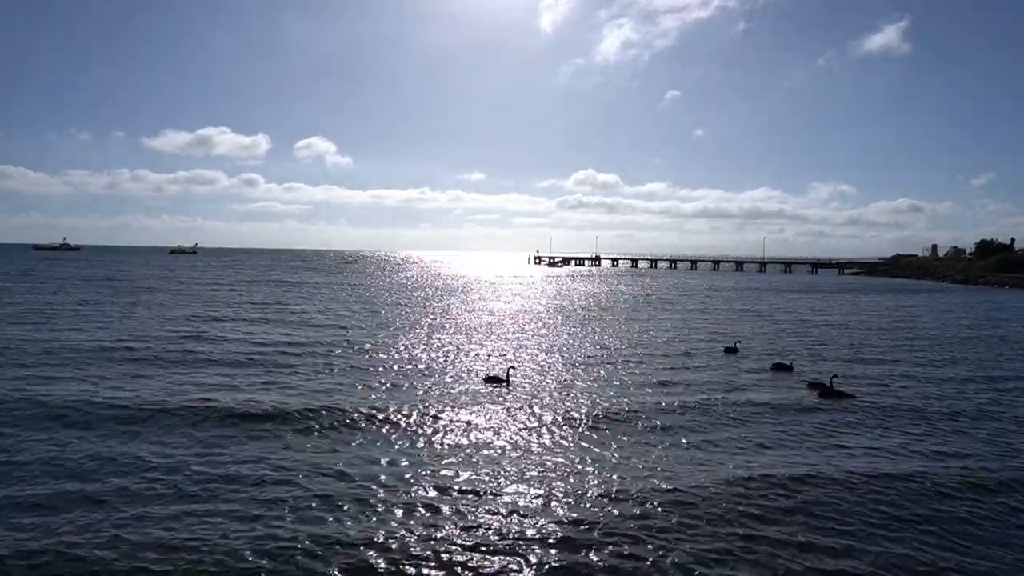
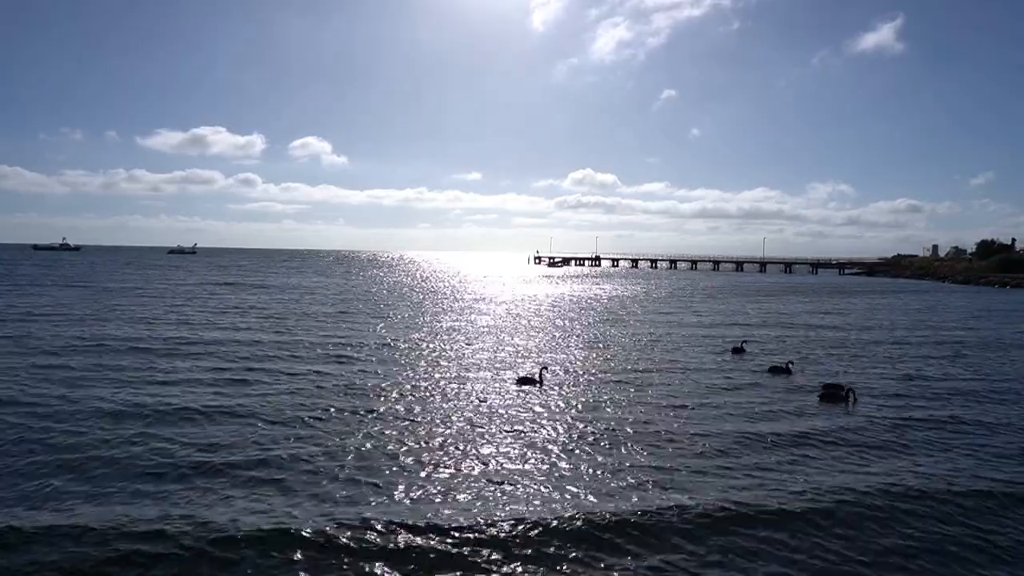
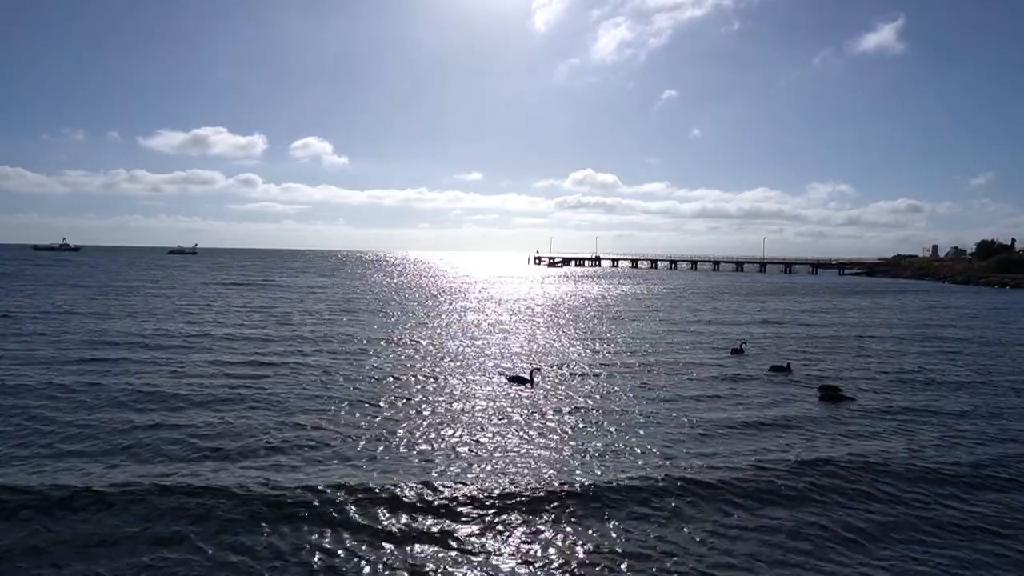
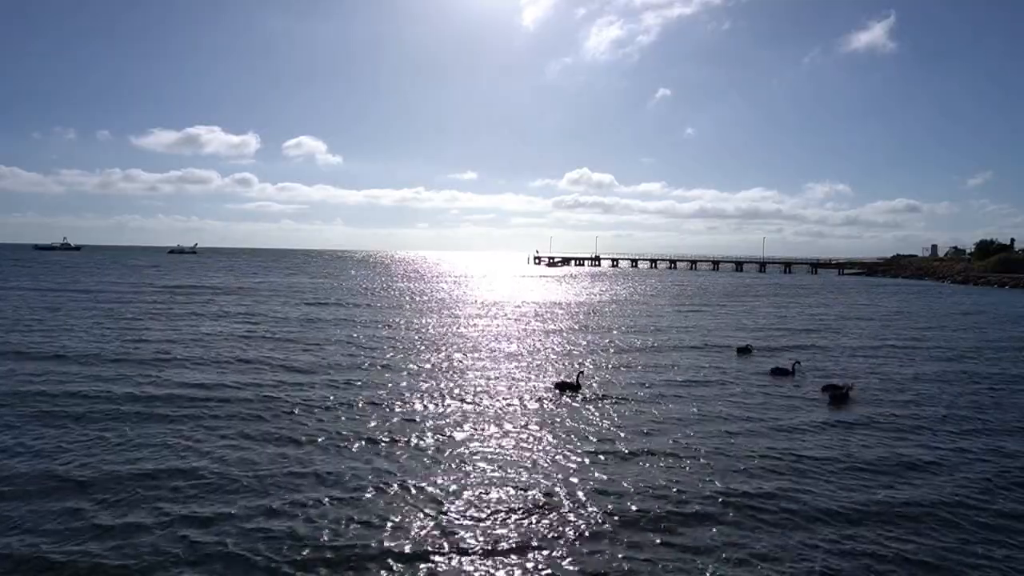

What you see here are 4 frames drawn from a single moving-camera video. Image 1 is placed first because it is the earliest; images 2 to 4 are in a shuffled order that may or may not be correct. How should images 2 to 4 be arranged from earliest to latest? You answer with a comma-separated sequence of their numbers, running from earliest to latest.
3, 2, 4
